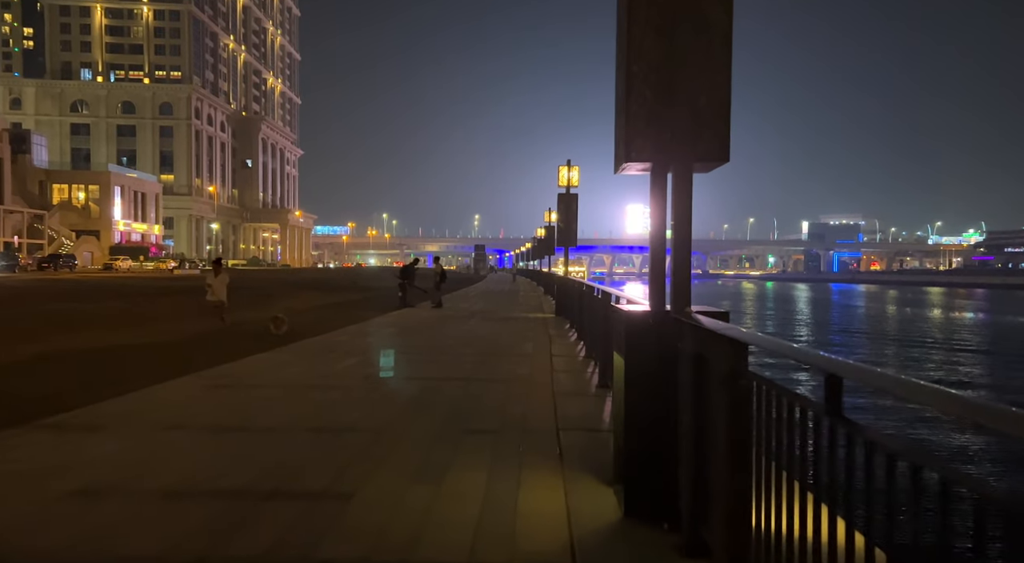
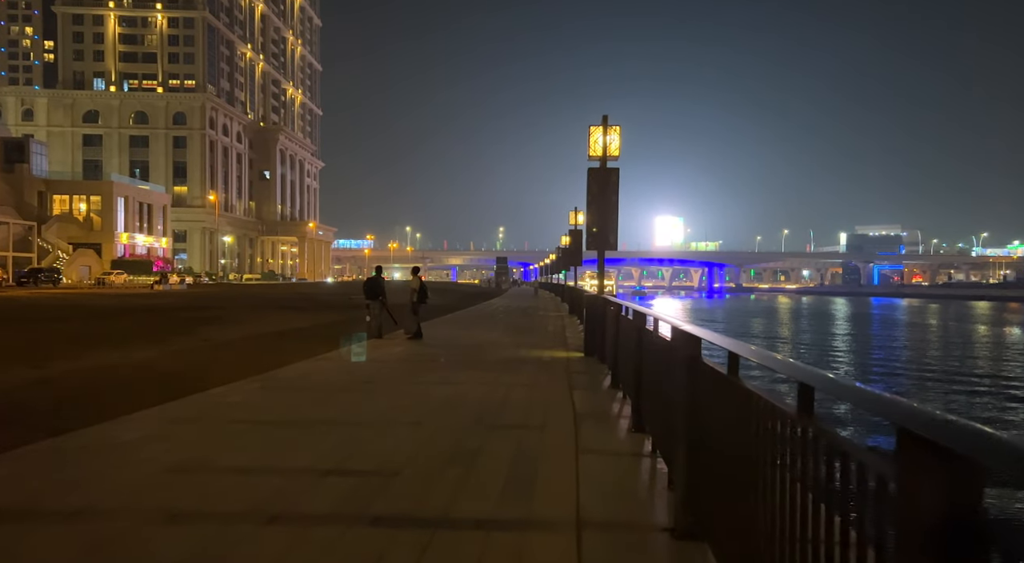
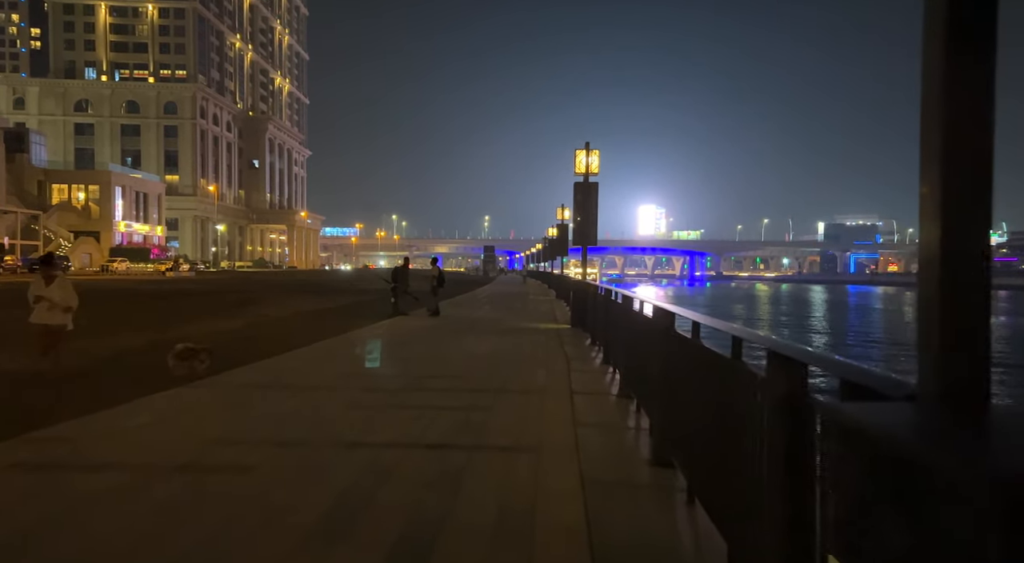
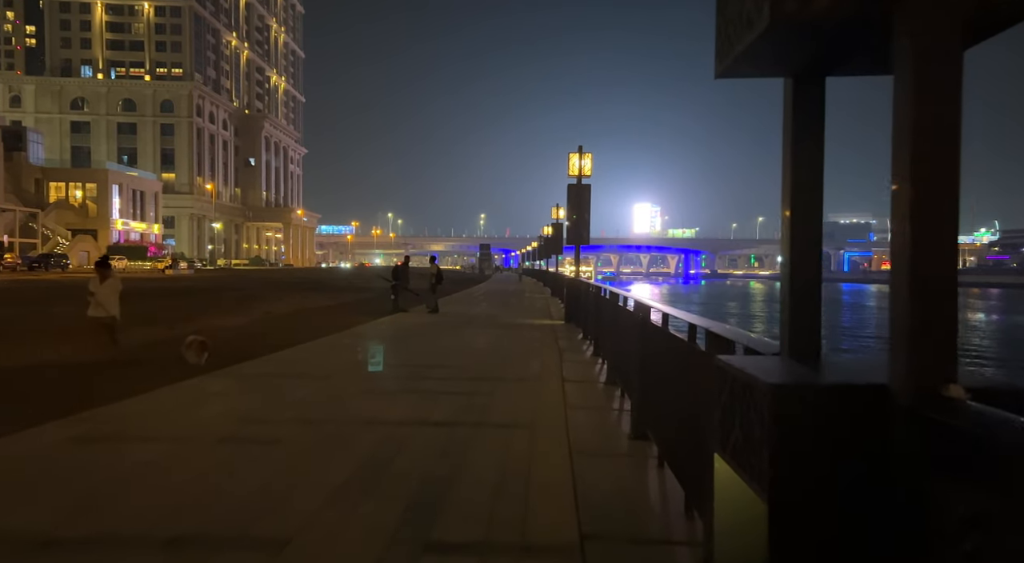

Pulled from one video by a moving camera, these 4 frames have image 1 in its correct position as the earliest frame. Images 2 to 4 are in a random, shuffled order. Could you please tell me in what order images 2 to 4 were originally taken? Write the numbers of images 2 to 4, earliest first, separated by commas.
4, 3, 2
